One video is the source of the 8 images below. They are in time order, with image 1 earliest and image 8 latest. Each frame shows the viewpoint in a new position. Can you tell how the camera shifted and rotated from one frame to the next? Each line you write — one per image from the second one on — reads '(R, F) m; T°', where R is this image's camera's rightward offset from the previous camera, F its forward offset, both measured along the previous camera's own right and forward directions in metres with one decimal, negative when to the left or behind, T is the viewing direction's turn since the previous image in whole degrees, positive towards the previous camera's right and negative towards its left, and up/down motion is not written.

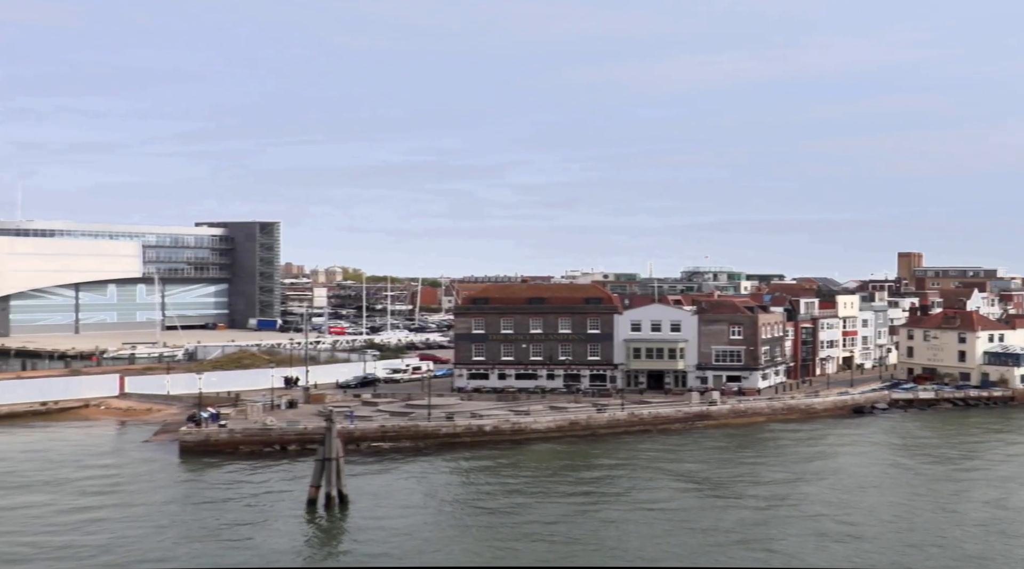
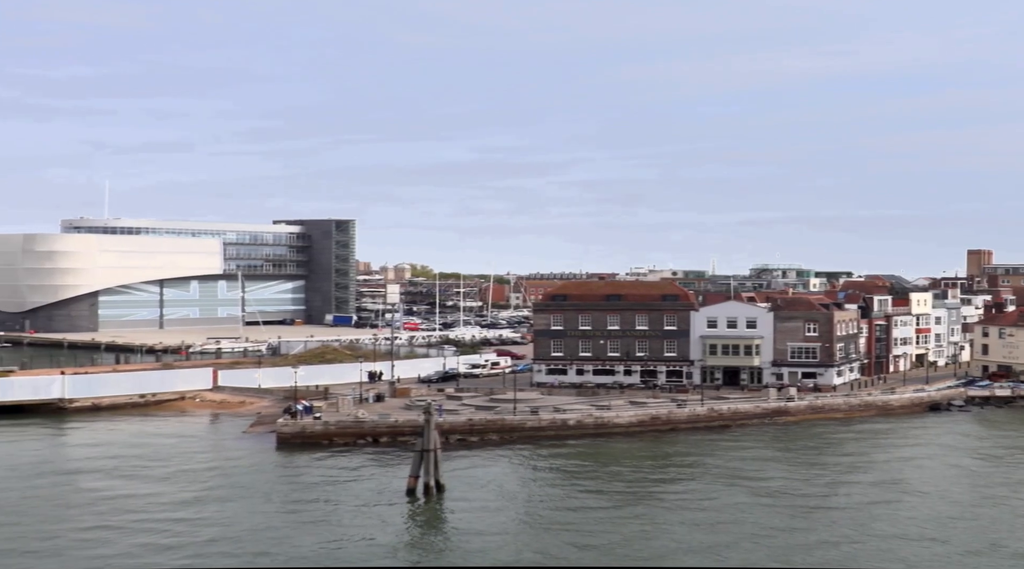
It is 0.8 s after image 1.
(-1.3, -0.6) m; -2°
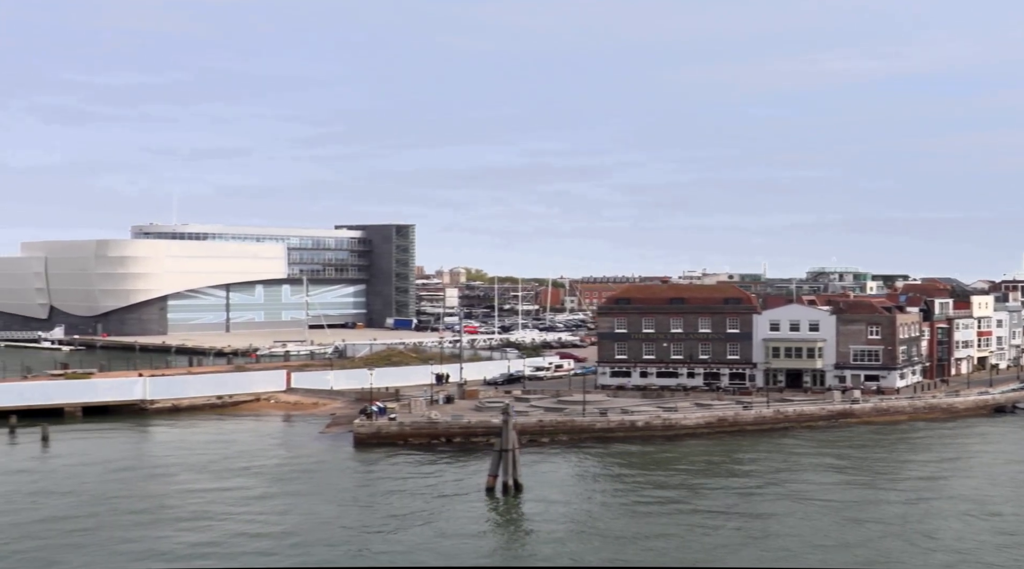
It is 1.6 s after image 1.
(-1.2, -0.5) m; -2°
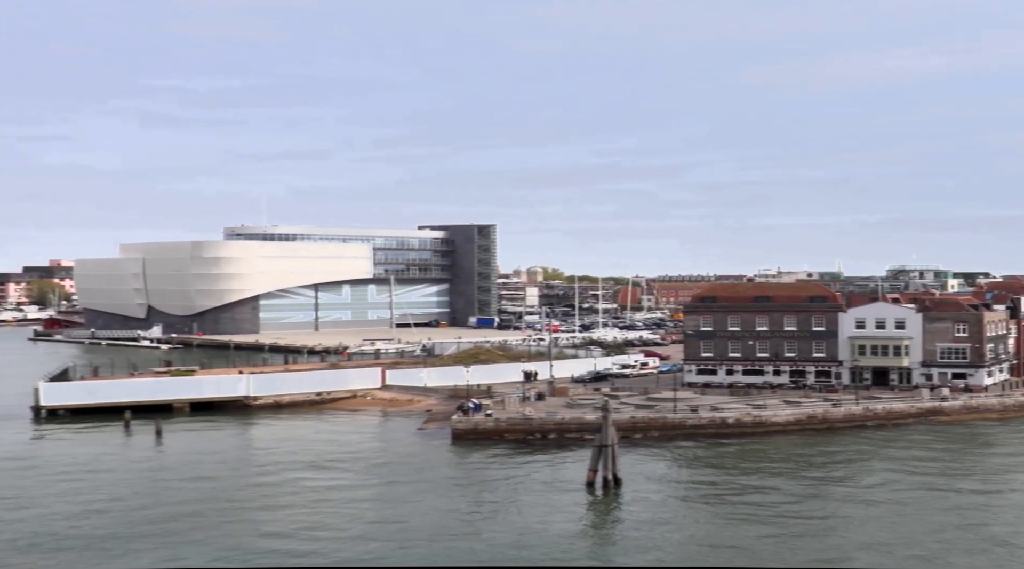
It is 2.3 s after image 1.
(-1.2, -0.7) m; -3°
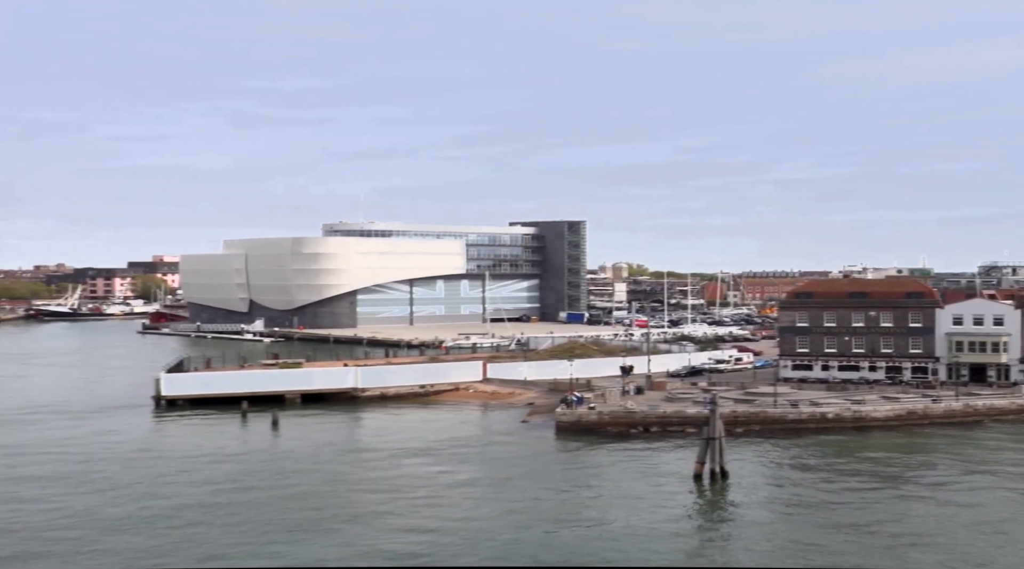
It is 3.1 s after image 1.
(-1.3, -0.8) m; -3°
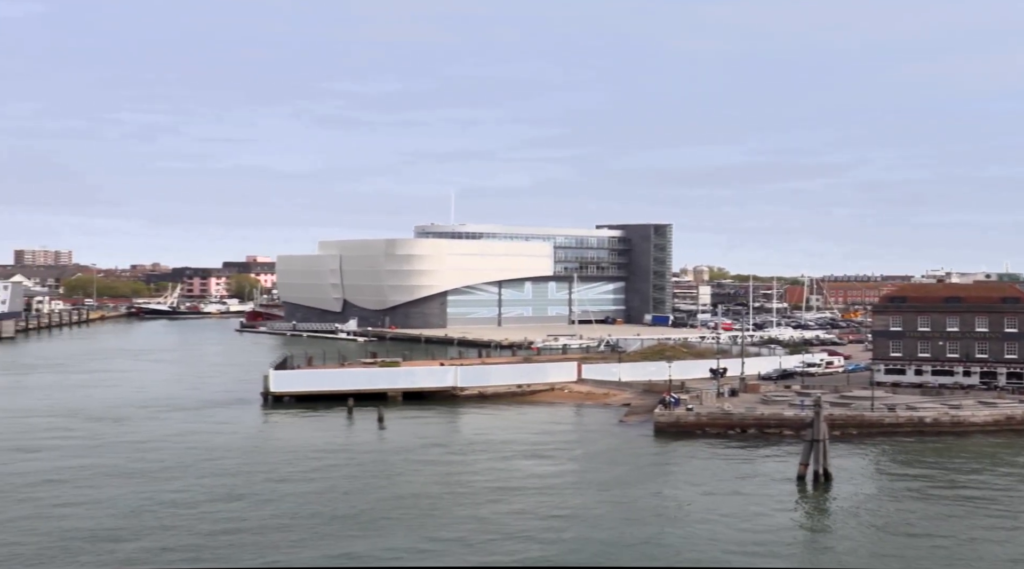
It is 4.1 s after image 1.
(-1.4, -0.7) m; -3°
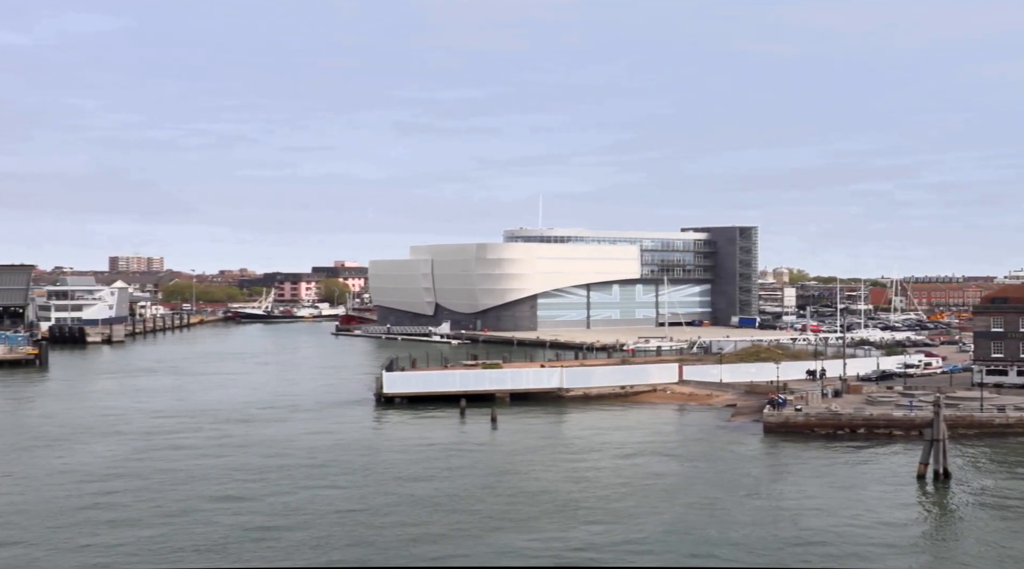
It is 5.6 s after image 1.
(-2.3, -0.7) m; -2°
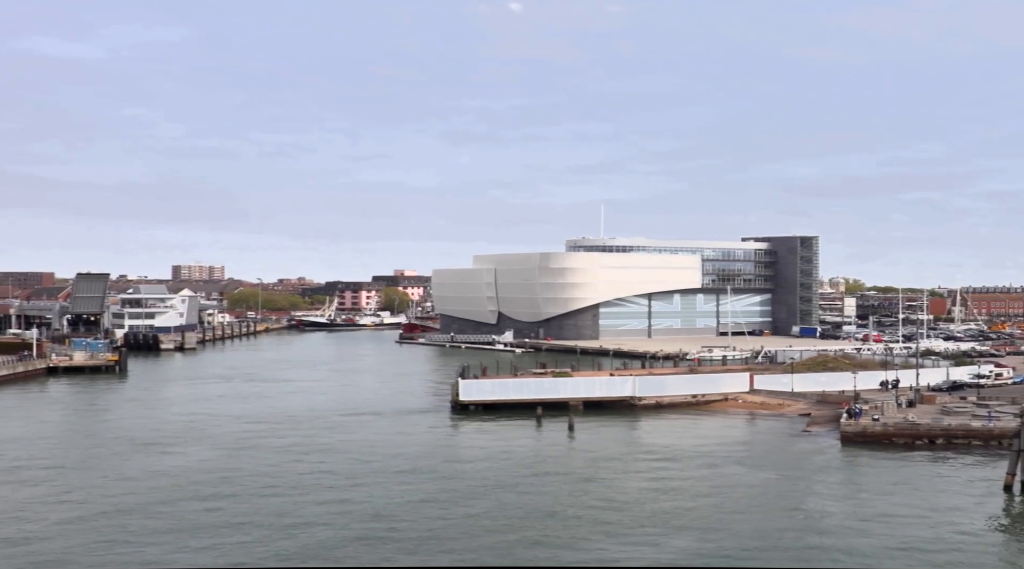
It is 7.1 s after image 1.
(-1.7, -0.3) m; -1°
